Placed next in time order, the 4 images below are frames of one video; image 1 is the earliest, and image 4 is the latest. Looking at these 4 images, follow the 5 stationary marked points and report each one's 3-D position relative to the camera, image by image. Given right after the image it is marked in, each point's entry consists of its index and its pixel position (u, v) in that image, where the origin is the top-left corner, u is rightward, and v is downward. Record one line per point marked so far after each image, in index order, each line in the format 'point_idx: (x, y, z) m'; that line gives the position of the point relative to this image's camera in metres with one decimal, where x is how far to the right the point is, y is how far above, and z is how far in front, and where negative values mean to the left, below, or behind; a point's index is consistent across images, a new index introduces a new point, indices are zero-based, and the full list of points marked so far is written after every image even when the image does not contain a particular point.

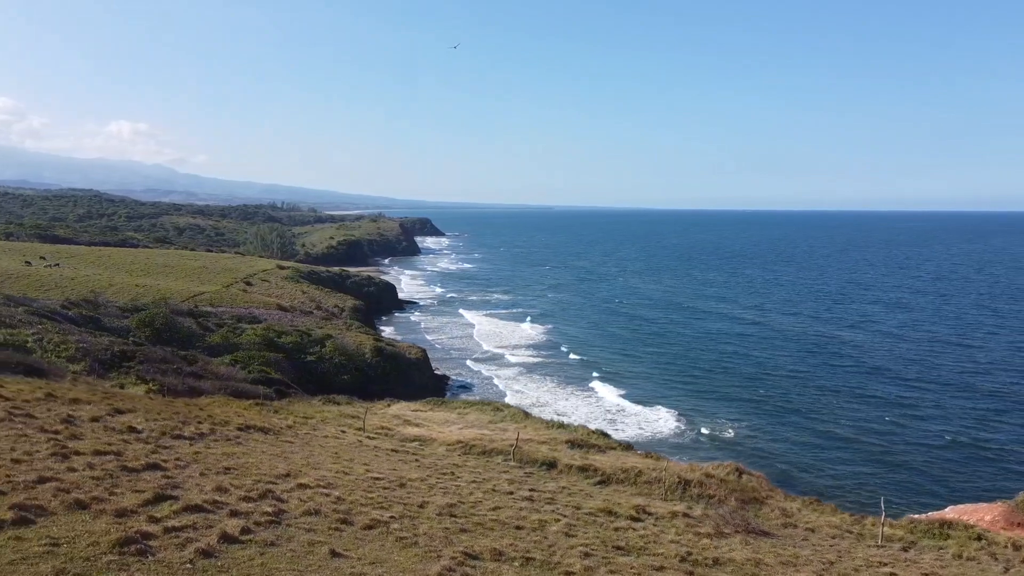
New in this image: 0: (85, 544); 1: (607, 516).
0: (-6.2, -3.8, +8.8) m
1: (+2.7, -6.2, +16.2) m
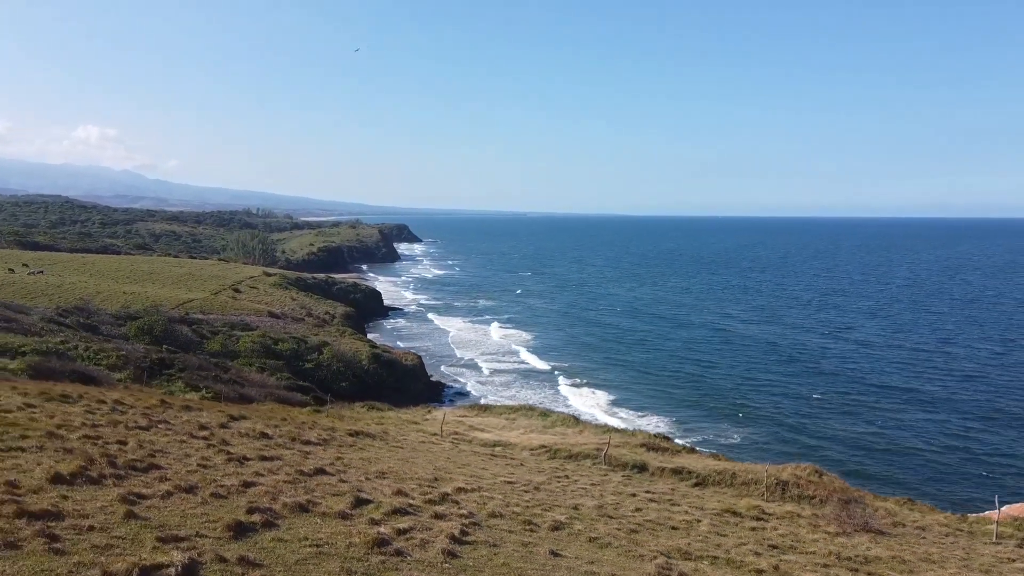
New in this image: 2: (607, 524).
0: (-2.5, -3.9, +9.0) m
1: (+6.3, -6.3, +16.5) m
2: (+2.2, -5.2, +13.1) m
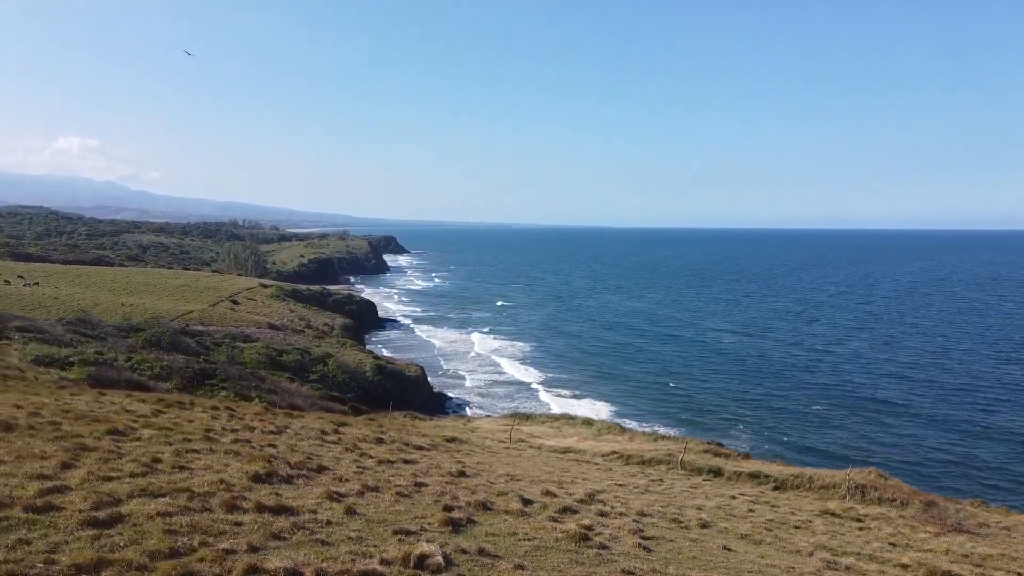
0: (+0.6, -4.0, +9.4) m
1: (+9.3, -6.6, +17.0) m
2: (+5.3, -5.3, +13.5) m
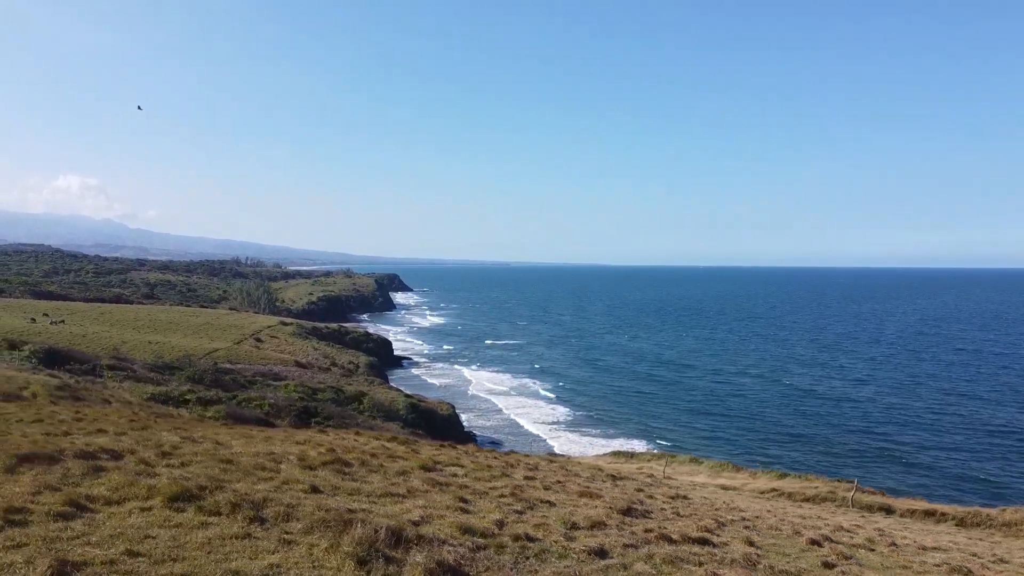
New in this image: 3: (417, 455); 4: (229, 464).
0: (+7.0, -4.6, +9.7) m
1: (+15.8, -7.7, +17.0) m
2: (+11.7, -6.2, +13.7) m
3: (-2.4, -4.1, +14.7) m
4: (-5.5, -3.4, +11.5) m
